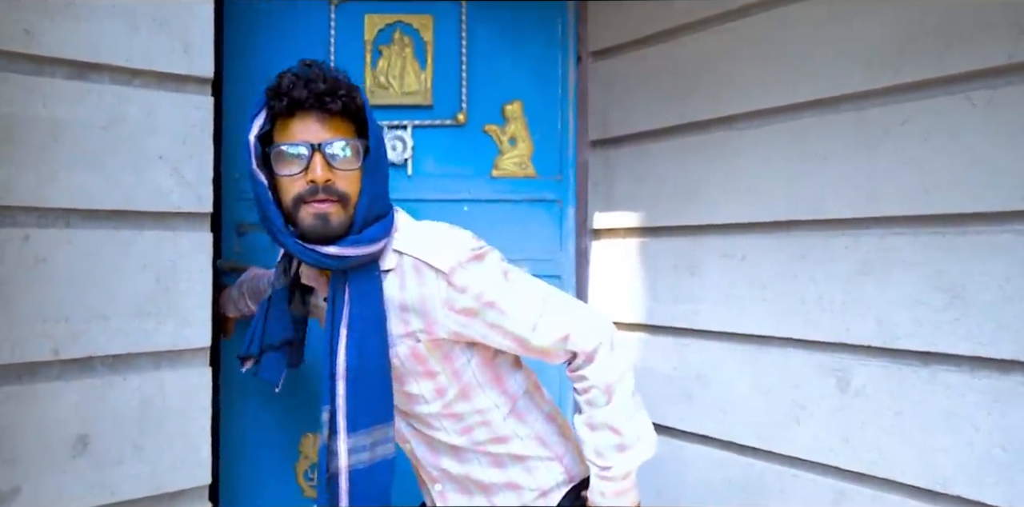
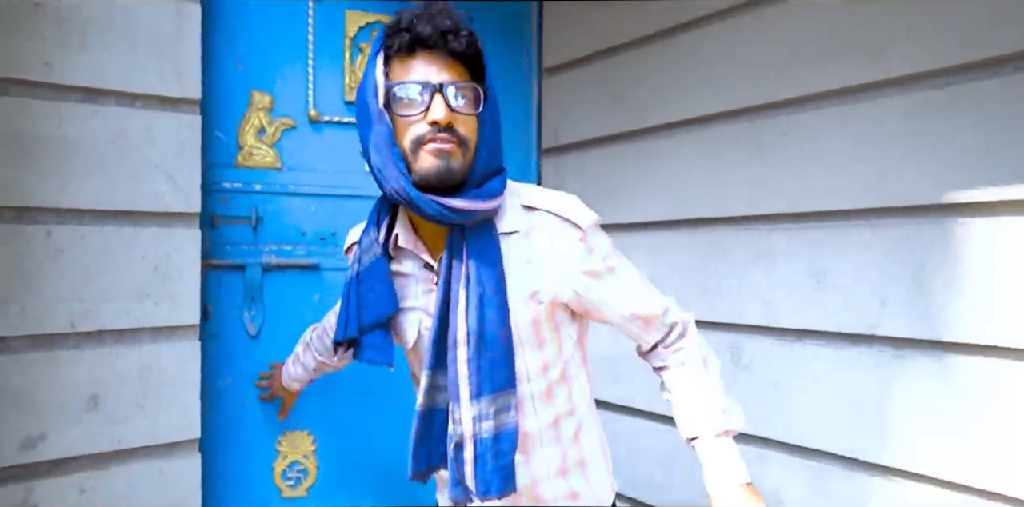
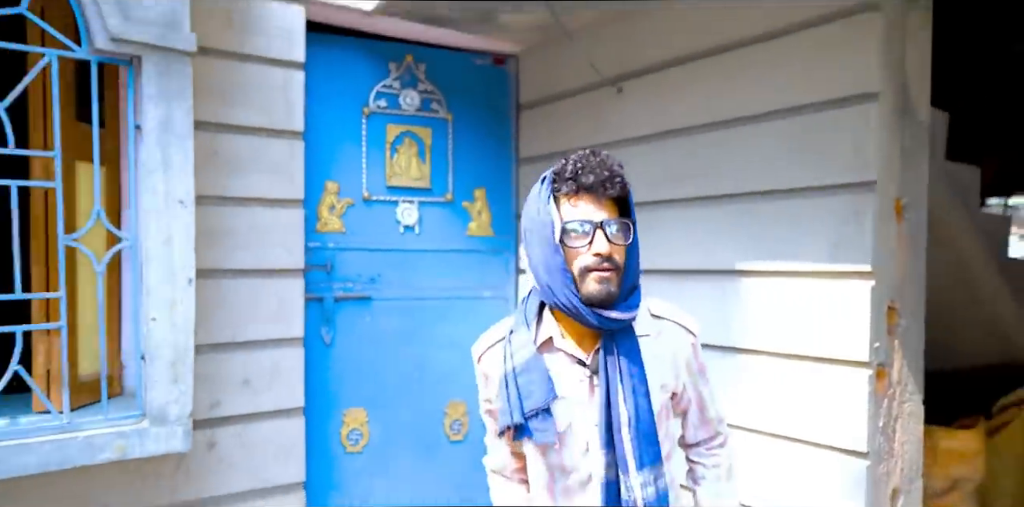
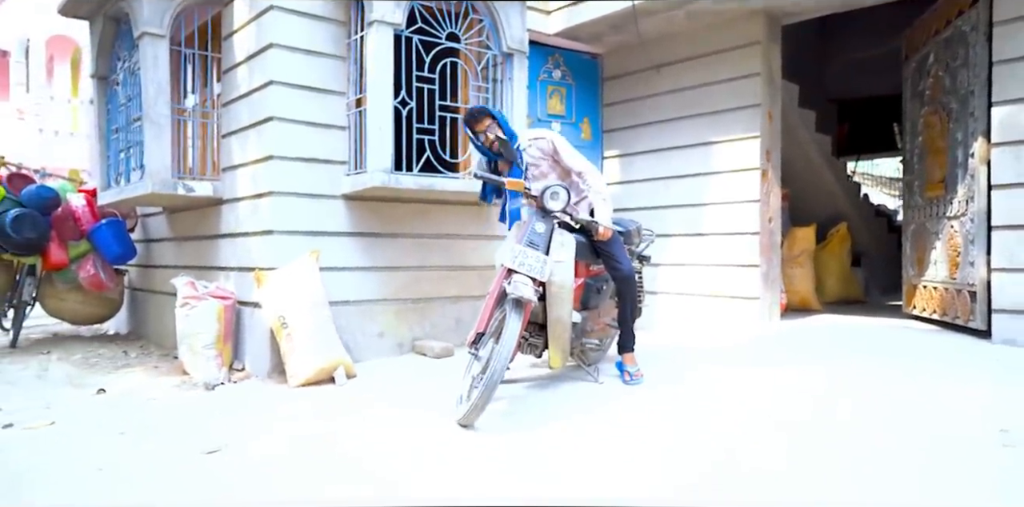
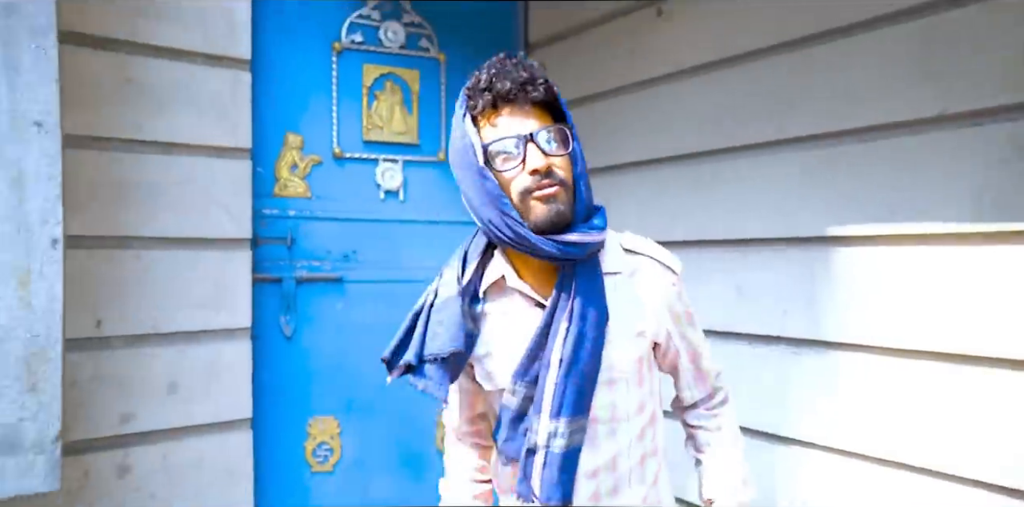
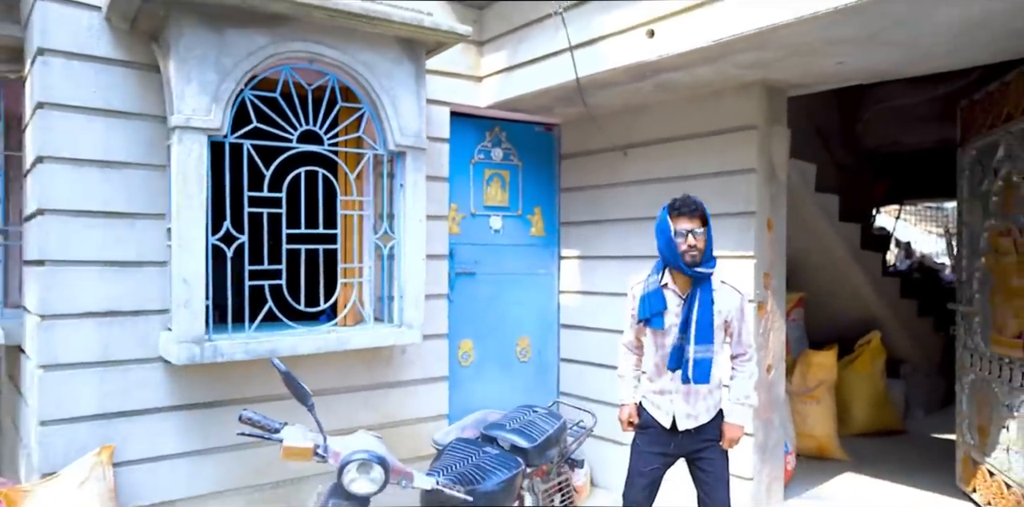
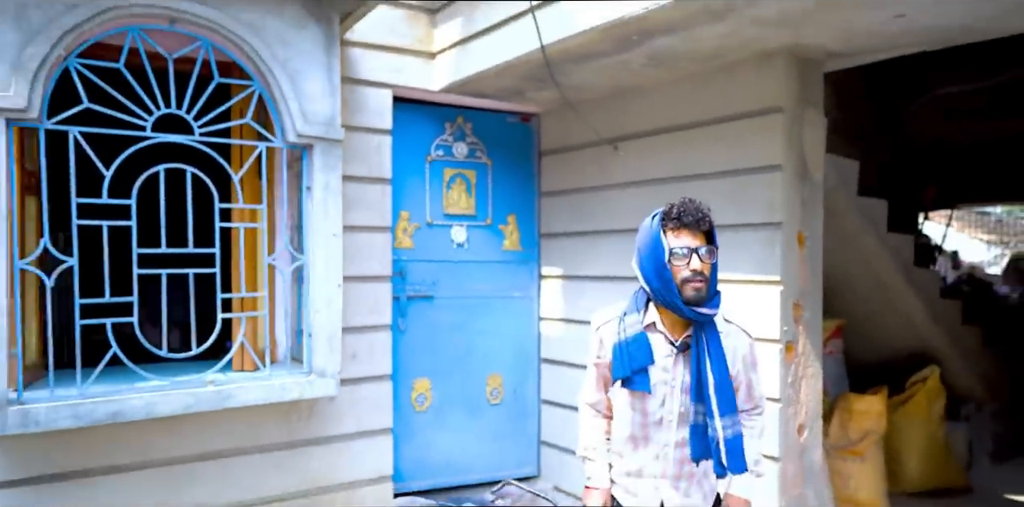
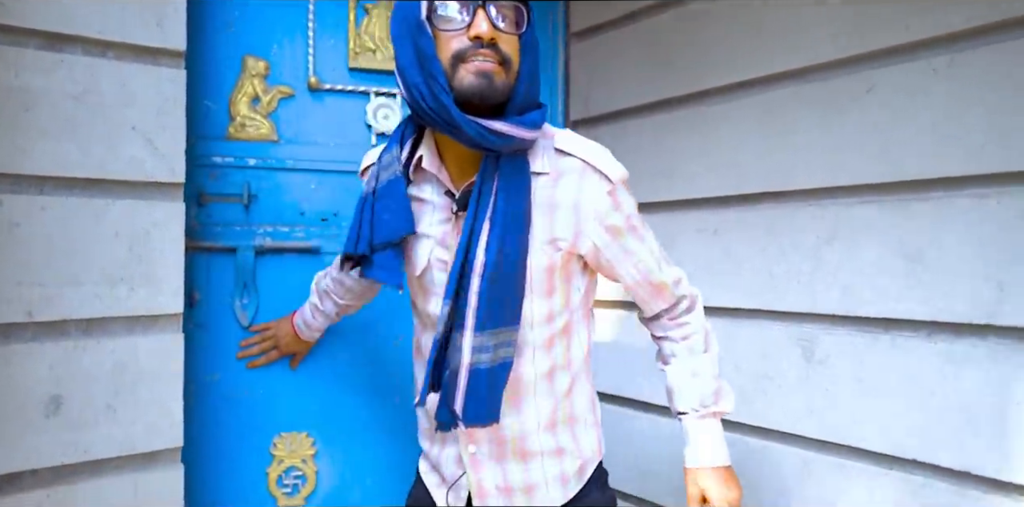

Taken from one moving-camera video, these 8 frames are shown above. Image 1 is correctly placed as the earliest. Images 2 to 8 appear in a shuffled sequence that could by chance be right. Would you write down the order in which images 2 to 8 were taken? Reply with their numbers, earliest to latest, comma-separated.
8, 2, 5, 3, 7, 6, 4
